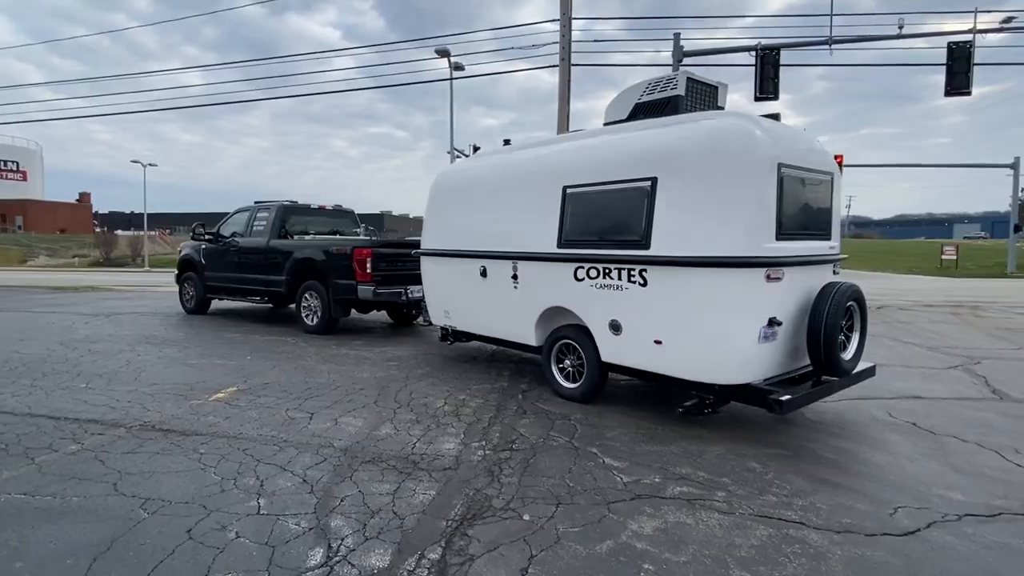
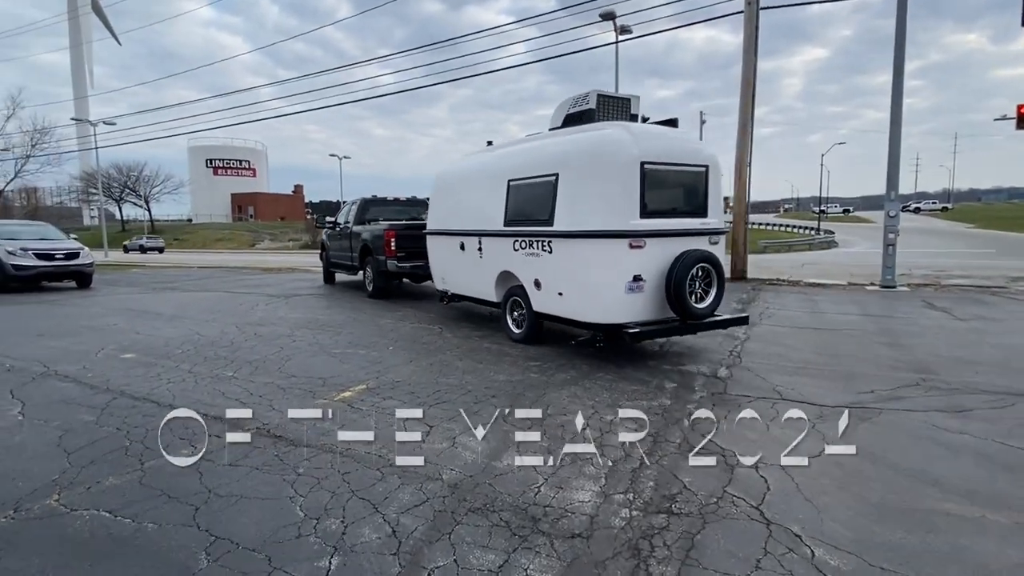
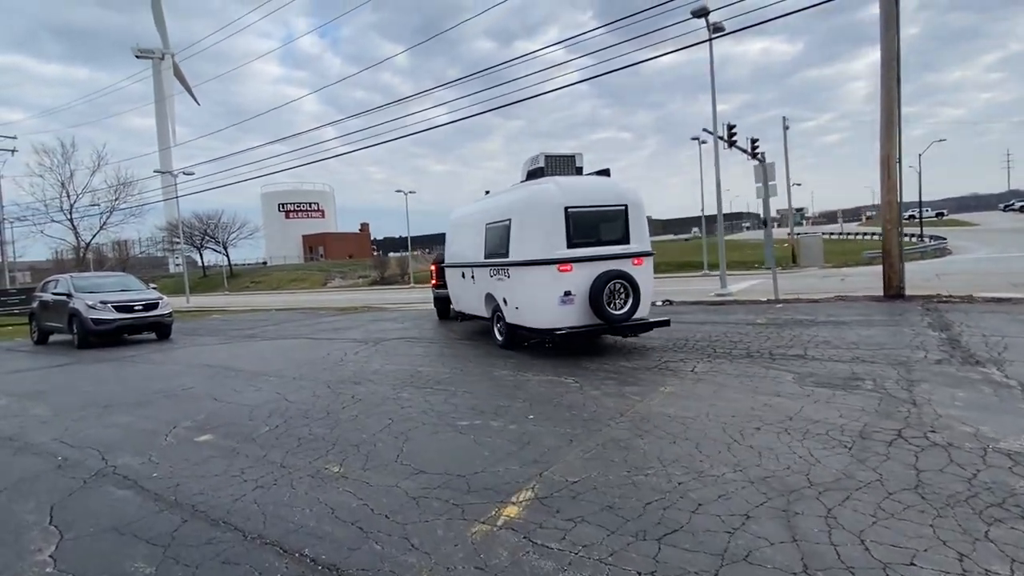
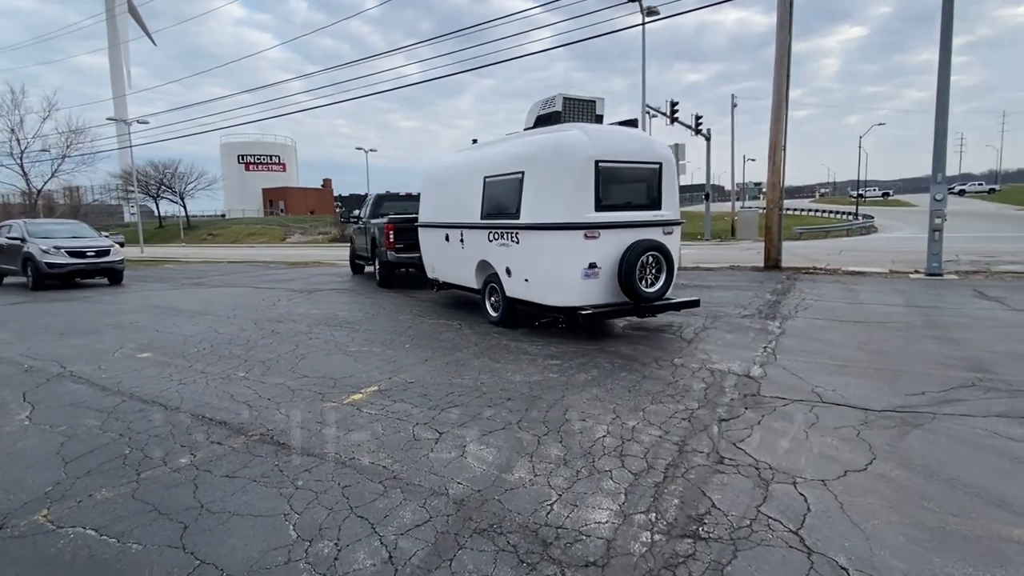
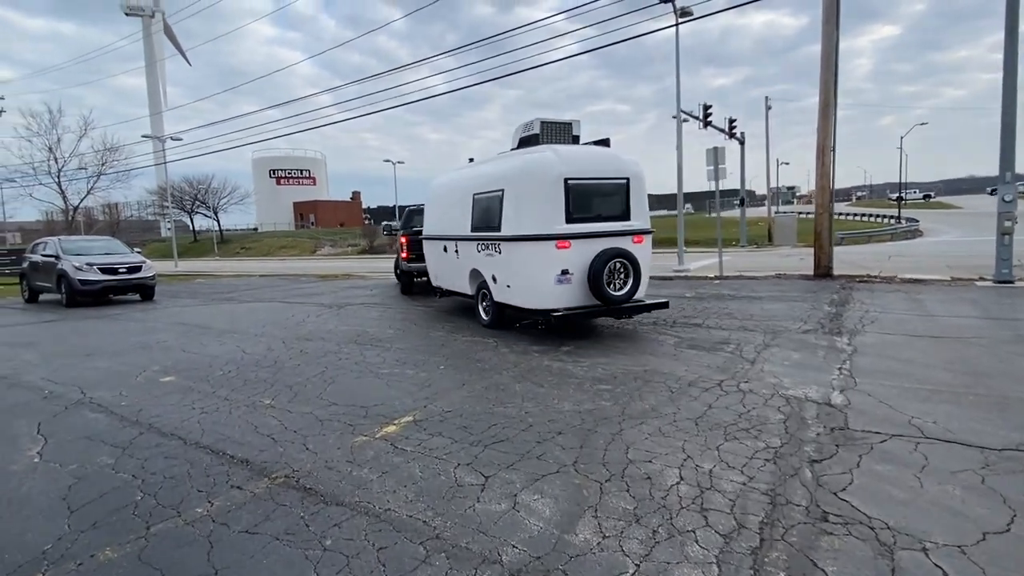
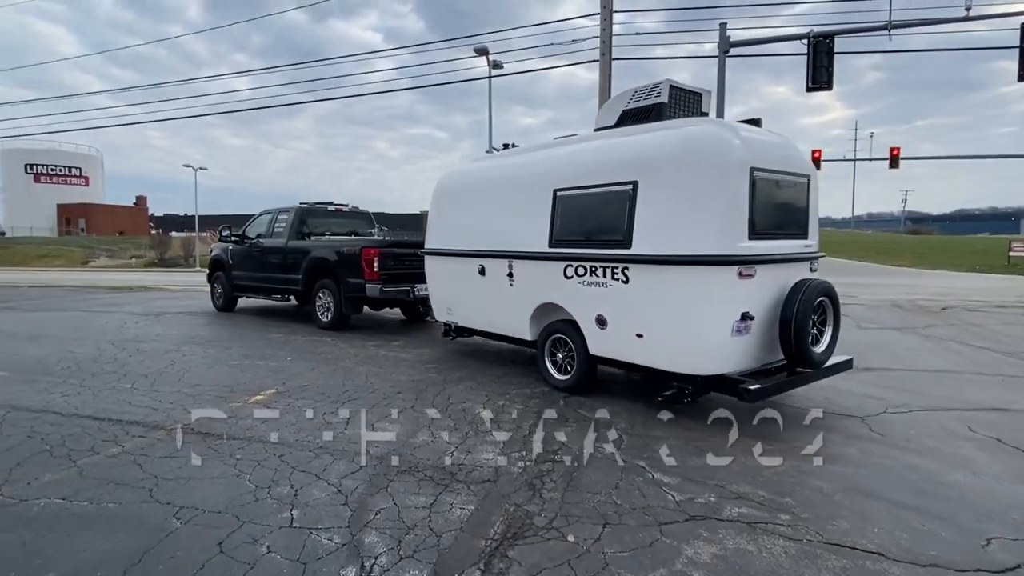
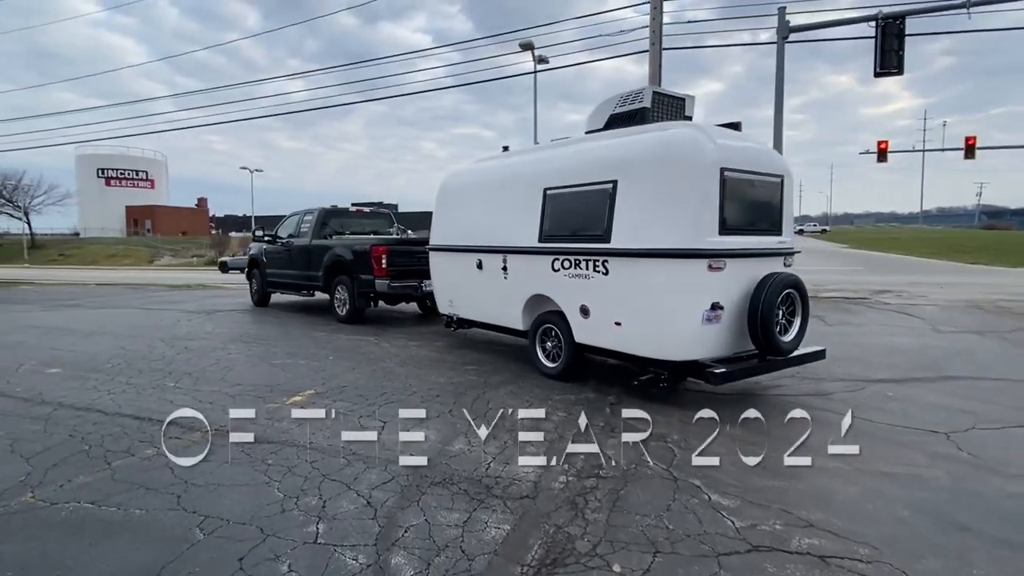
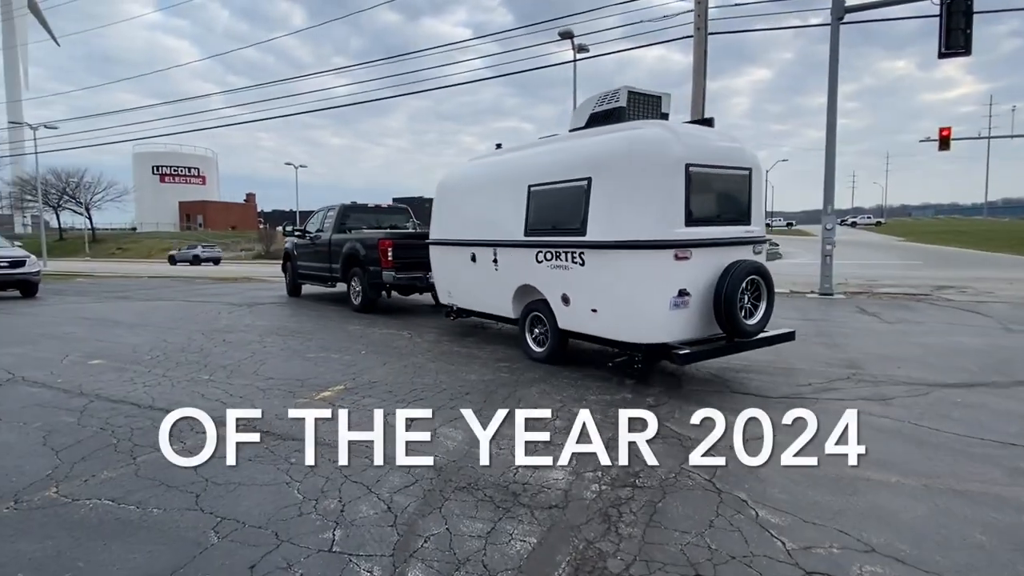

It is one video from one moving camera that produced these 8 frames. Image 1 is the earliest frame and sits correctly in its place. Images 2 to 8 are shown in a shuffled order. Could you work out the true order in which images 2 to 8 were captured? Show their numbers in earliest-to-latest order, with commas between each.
6, 7, 8, 2, 4, 5, 3
